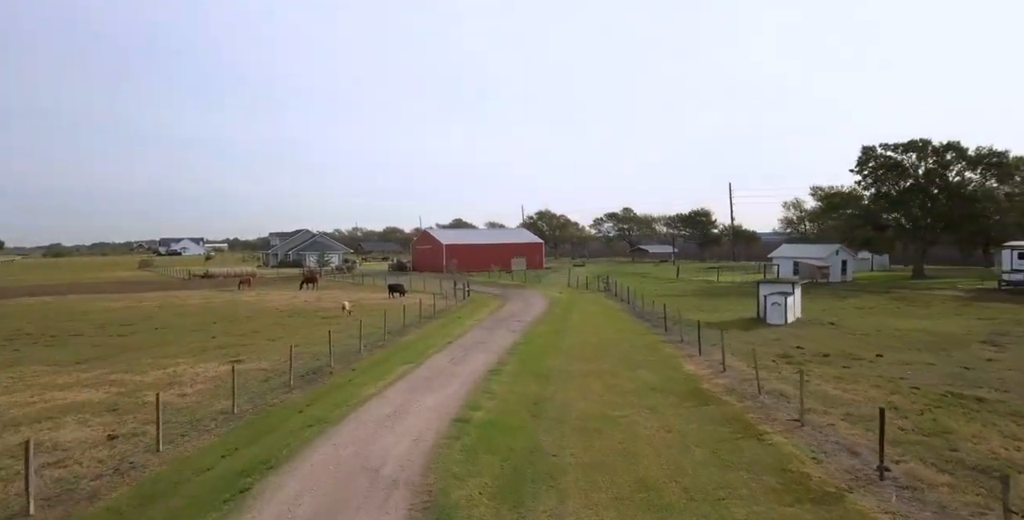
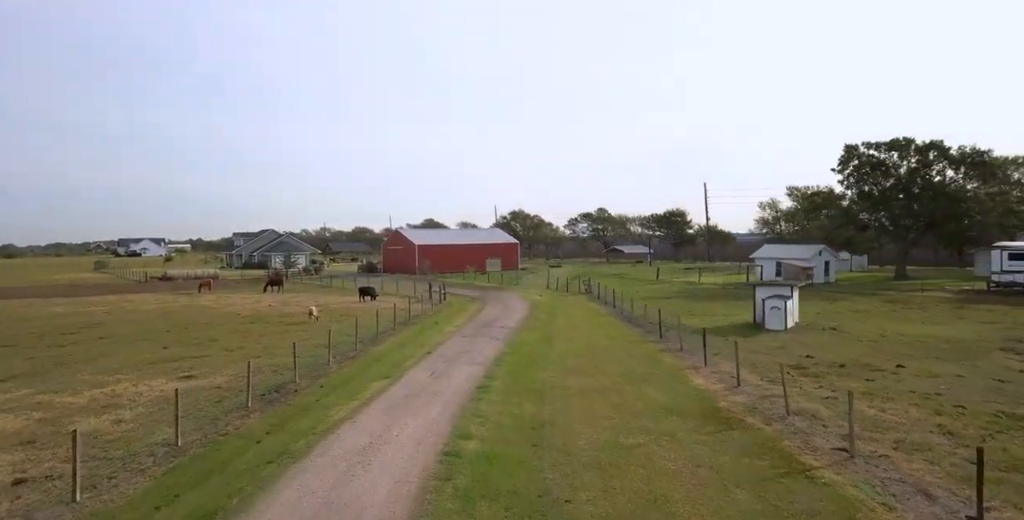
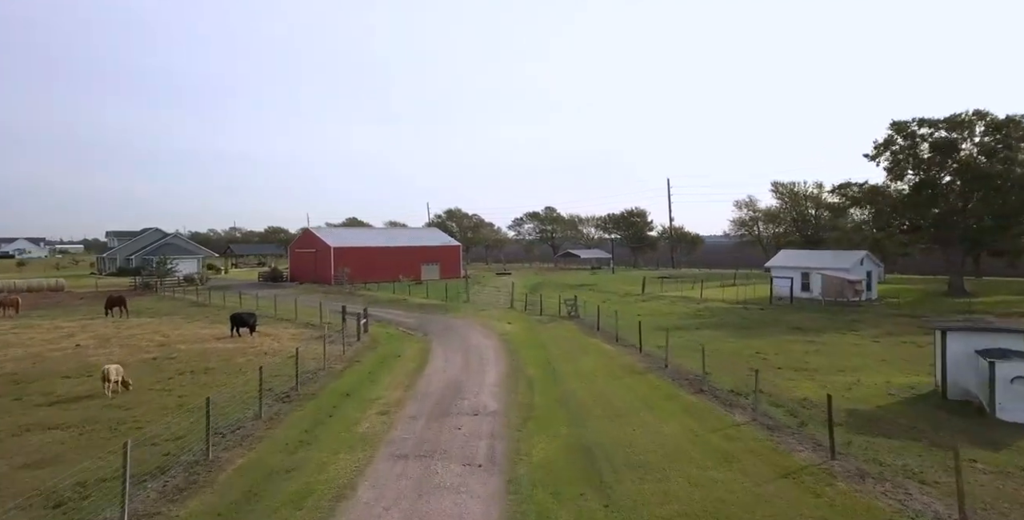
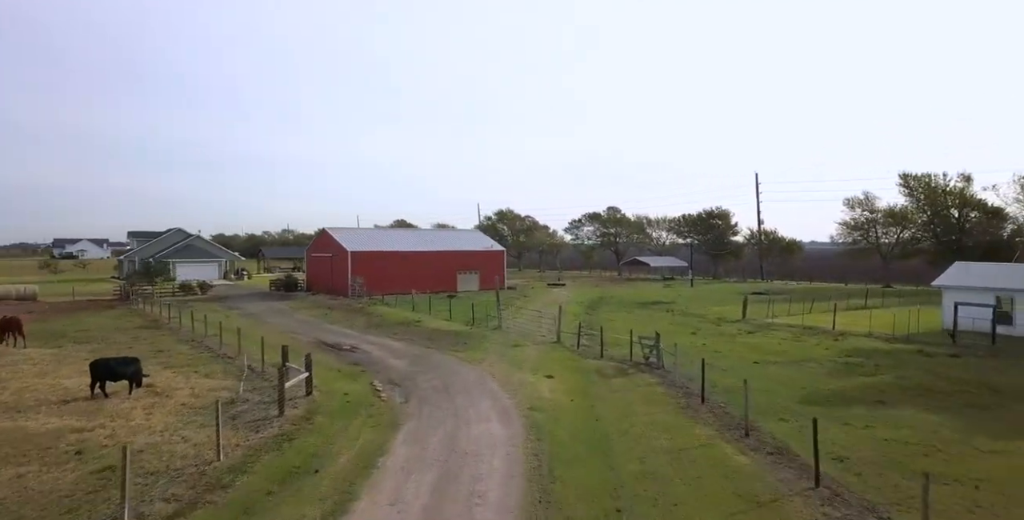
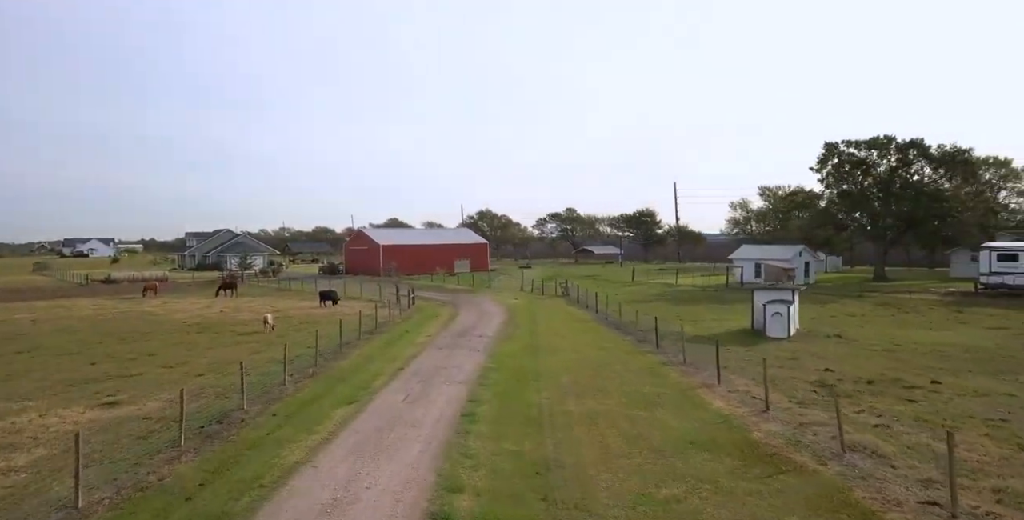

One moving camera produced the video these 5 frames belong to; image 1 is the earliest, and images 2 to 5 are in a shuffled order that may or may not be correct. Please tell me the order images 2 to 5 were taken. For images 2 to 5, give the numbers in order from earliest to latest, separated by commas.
2, 5, 3, 4
